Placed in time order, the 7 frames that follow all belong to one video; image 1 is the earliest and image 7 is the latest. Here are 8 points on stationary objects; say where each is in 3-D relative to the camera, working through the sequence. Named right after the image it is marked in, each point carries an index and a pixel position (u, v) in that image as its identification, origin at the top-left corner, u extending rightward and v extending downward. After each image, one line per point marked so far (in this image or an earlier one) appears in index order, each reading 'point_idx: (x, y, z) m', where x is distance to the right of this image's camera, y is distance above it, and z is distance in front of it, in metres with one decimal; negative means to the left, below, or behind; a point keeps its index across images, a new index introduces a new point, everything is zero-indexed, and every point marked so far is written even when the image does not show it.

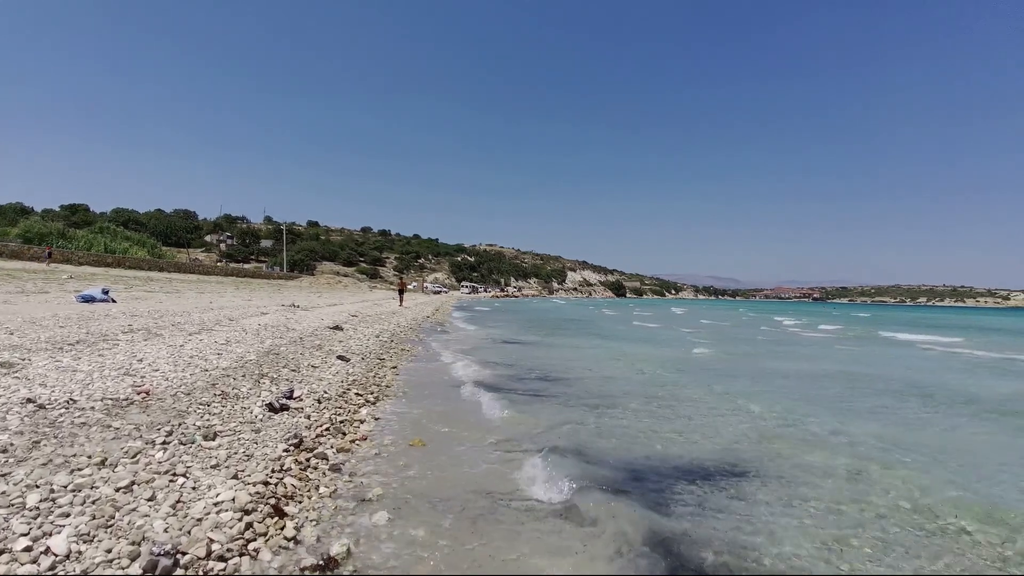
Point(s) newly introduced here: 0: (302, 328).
0: (-7.1, -1.4, +16.4) m
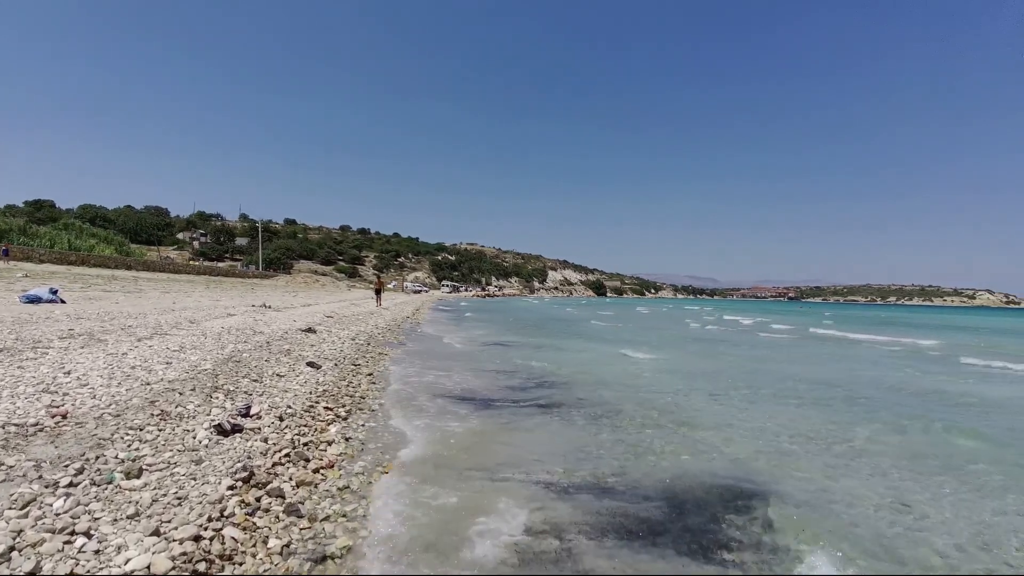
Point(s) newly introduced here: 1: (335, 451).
0: (-7.6, -1.4, +15.2) m
1: (-2.4, -2.2, +6.5) m
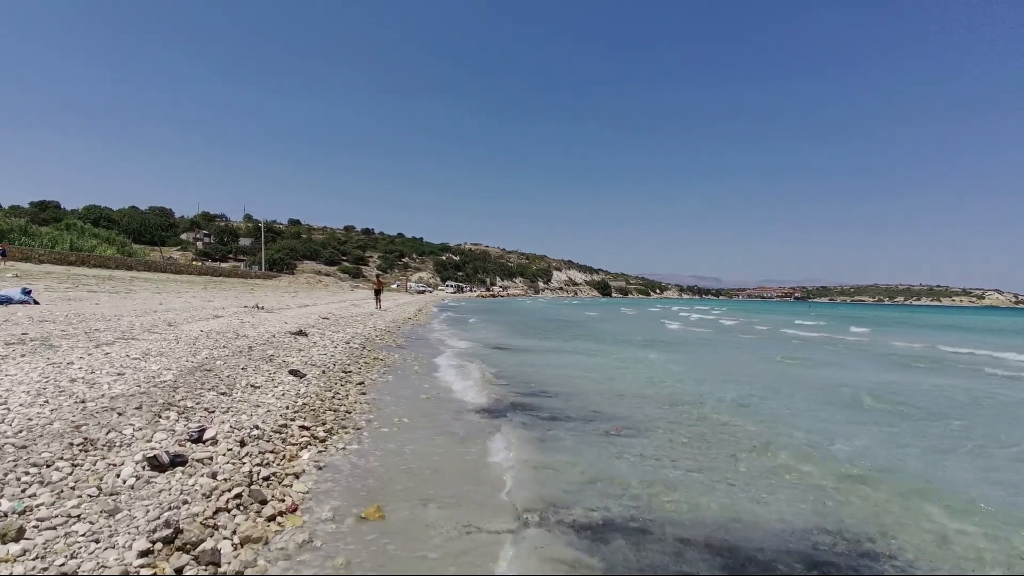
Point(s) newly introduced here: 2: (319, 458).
0: (-7.4, -1.3, +14.0) m
1: (-2.3, -2.1, +5.2) m
2: (-2.4, -2.1, +6.1) m
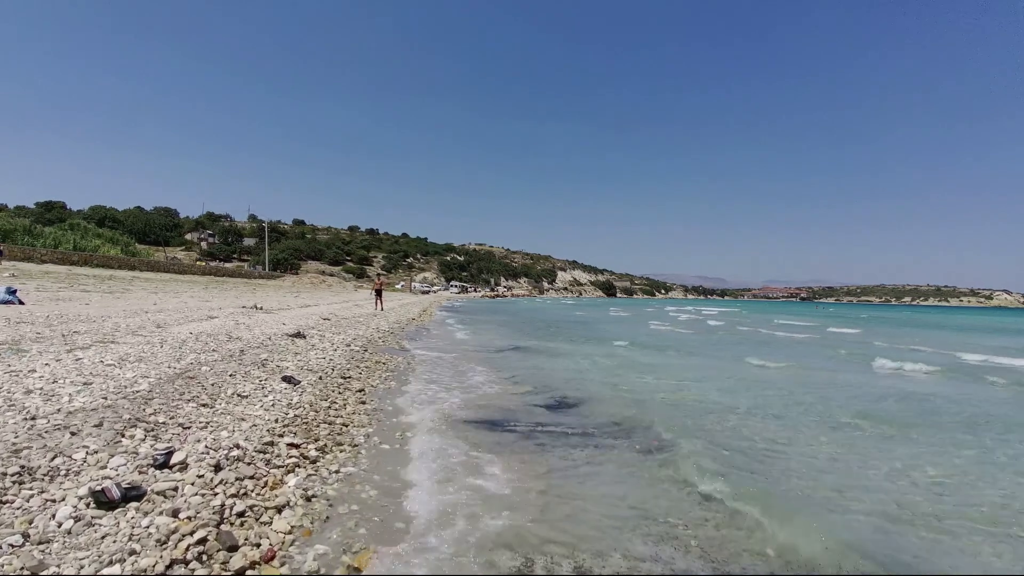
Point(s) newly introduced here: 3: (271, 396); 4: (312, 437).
0: (-7.1, -1.3, +13.1) m
1: (-2.1, -2.1, +4.3) m
2: (-2.2, -2.1, +5.2) m
3: (-4.1, -1.8, +8.2) m
4: (-2.8, -2.1, +6.7) m
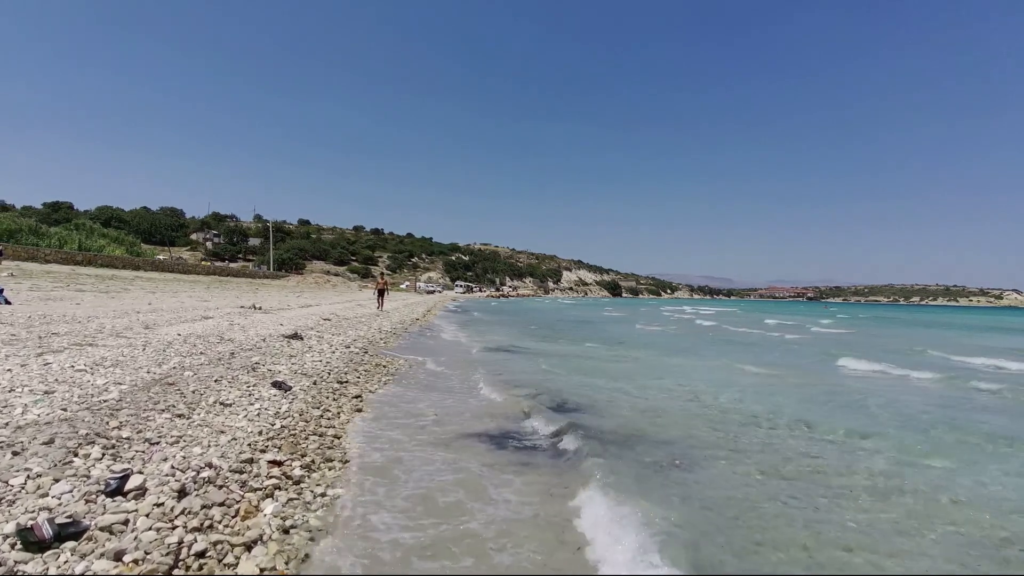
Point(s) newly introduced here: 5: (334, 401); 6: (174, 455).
0: (-6.9, -1.3, +12.5) m
1: (-2.0, -2.1, +3.6) m
2: (-2.1, -2.1, +4.5) m
3: (-3.9, -1.8, +7.5) m
4: (-2.6, -2.0, +6.0) m
5: (-3.2, -2.0, +8.6) m
6: (-3.6, -1.8, +5.1) m
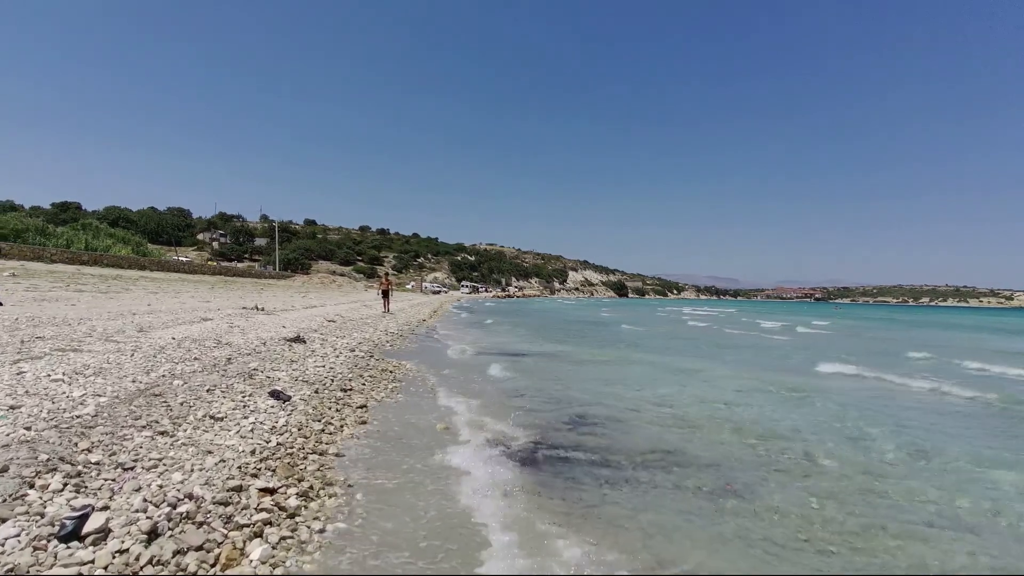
0: (-6.6, -1.3, +11.8) m
1: (-1.7, -2.1, +2.9) m
2: (-1.9, -2.1, +3.8) m
3: (-3.6, -1.8, +6.8) m
4: (-2.4, -2.0, +5.3) m
5: (-2.9, -2.0, +7.9) m
6: (-3.3, -1.8, +4.4) m
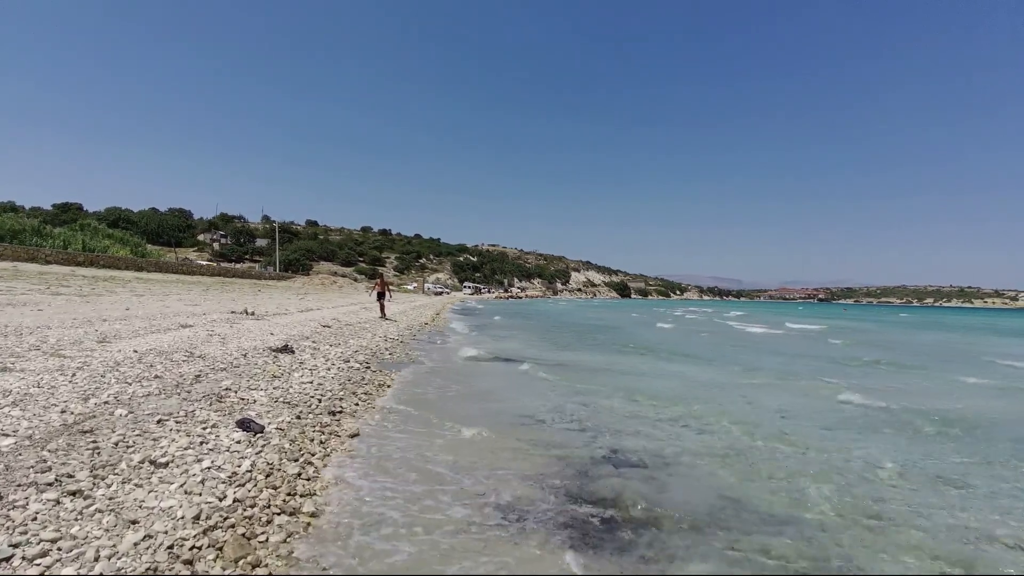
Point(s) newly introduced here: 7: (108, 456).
0: (-6.3, -1.4, +10.4) m
1: (-1.4, -2.2, +1.5) m
2: (-1.6, -2.2, +2.3) m
3: (-3.4, -1.9, +5.3) m
4: (-2.1, -2.1, +3.8) m
5: (-2.6, -2.1, +6.5) m
6: (-3.0, -1.9, +3.0) m
7: (-4.1, -1.7, +4.9) m
